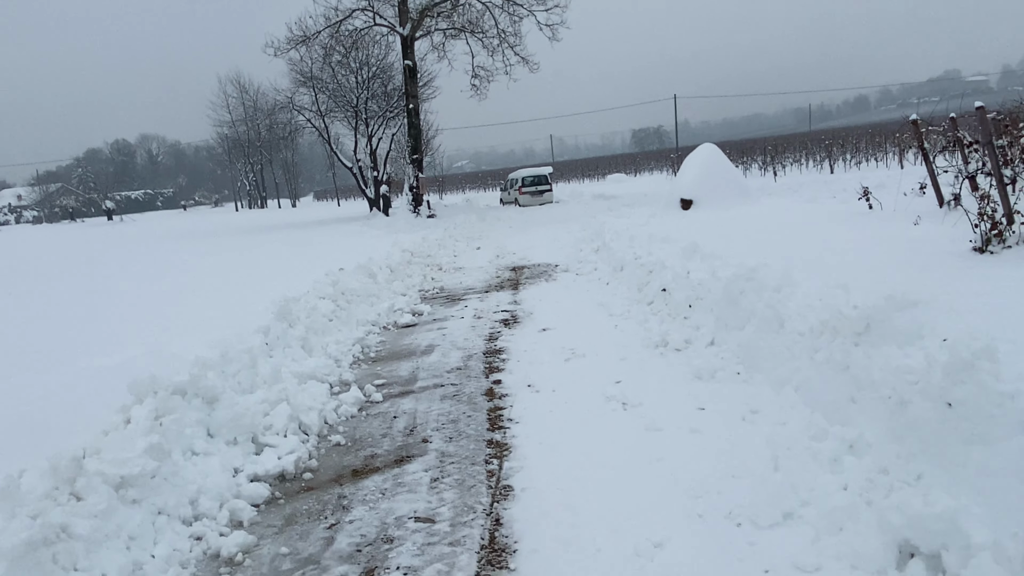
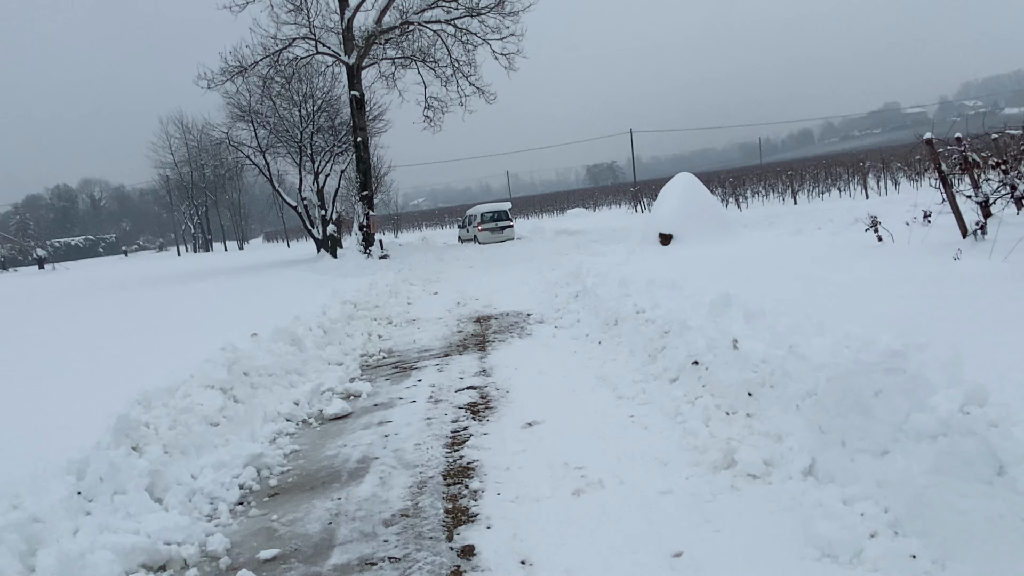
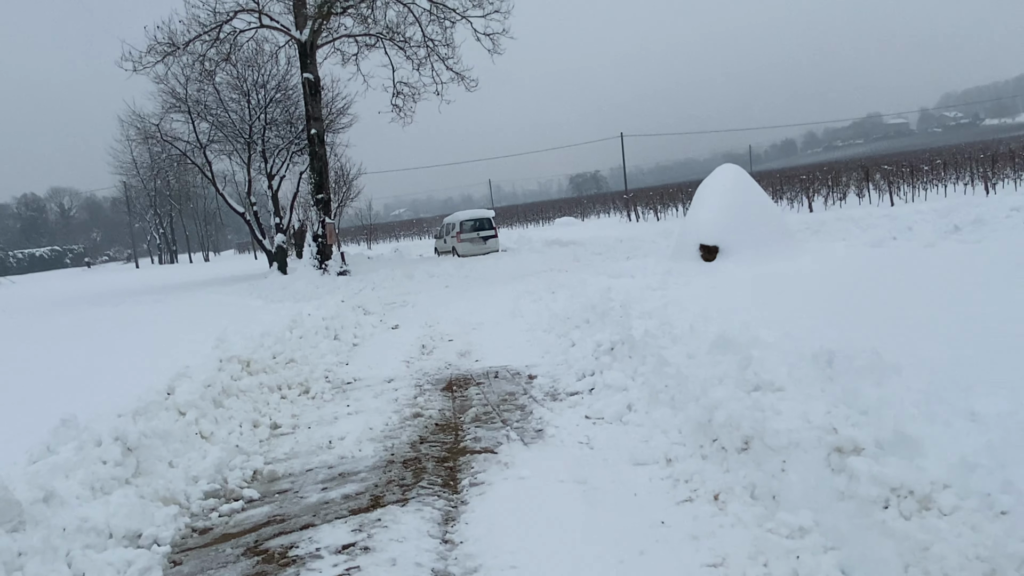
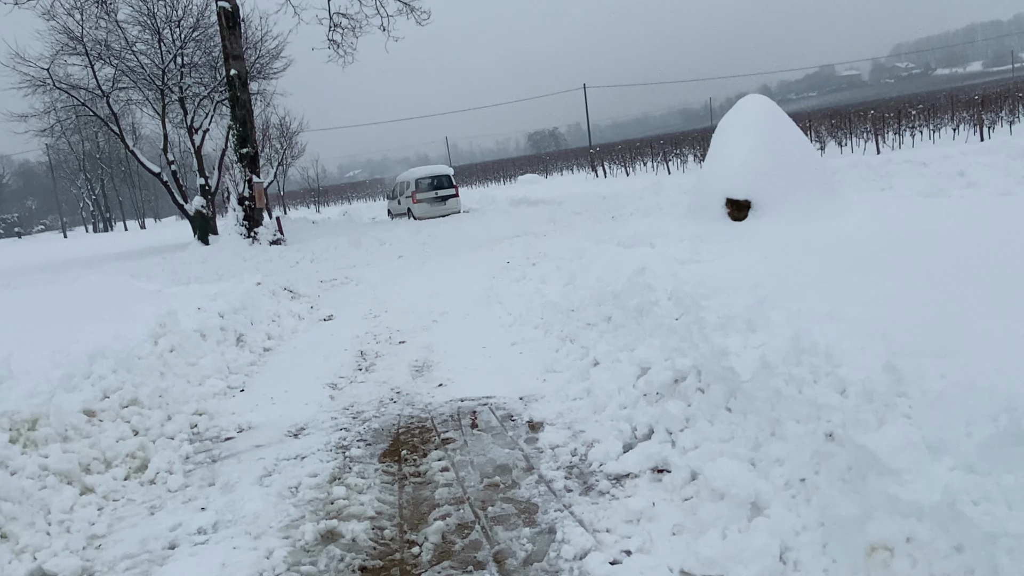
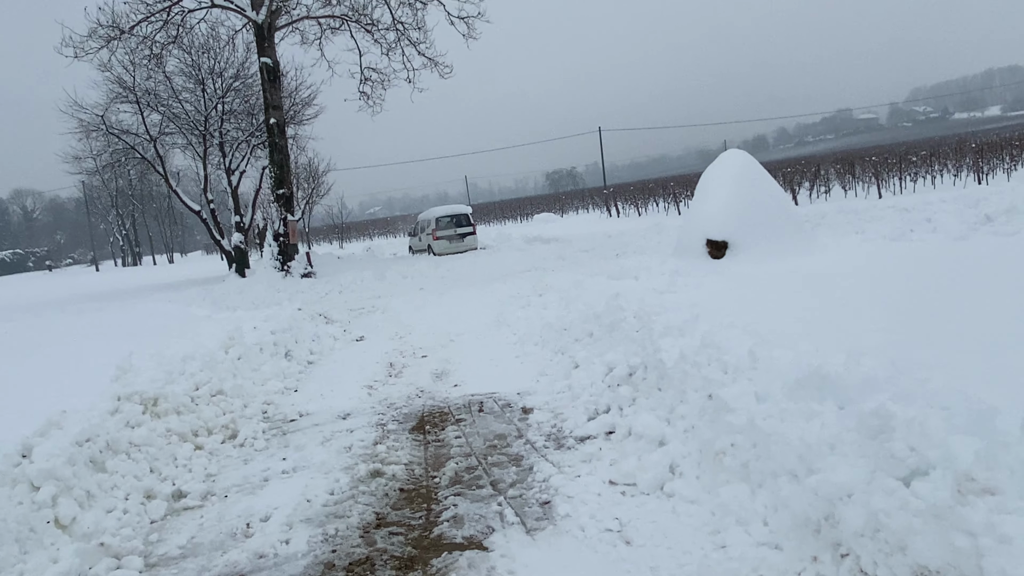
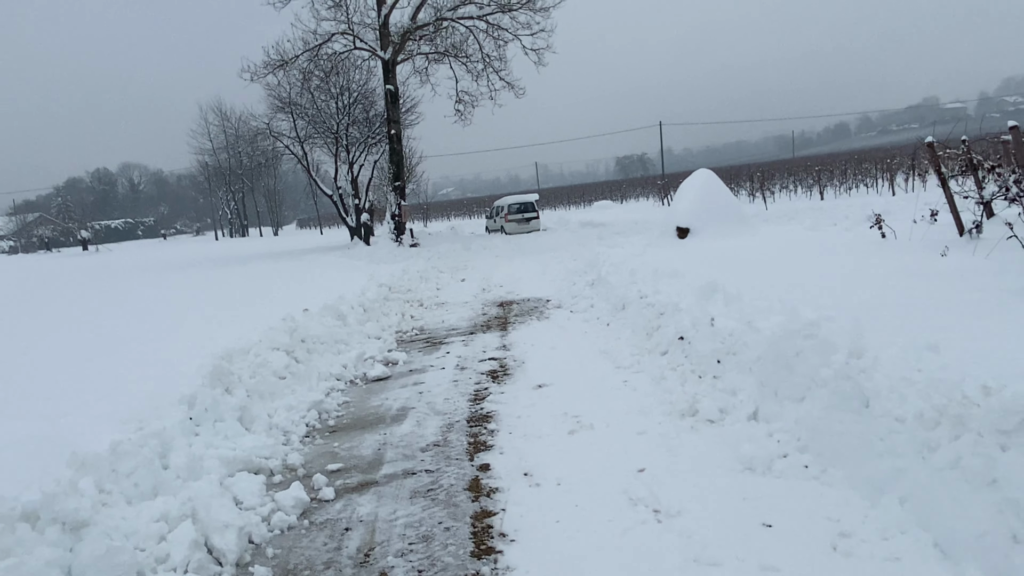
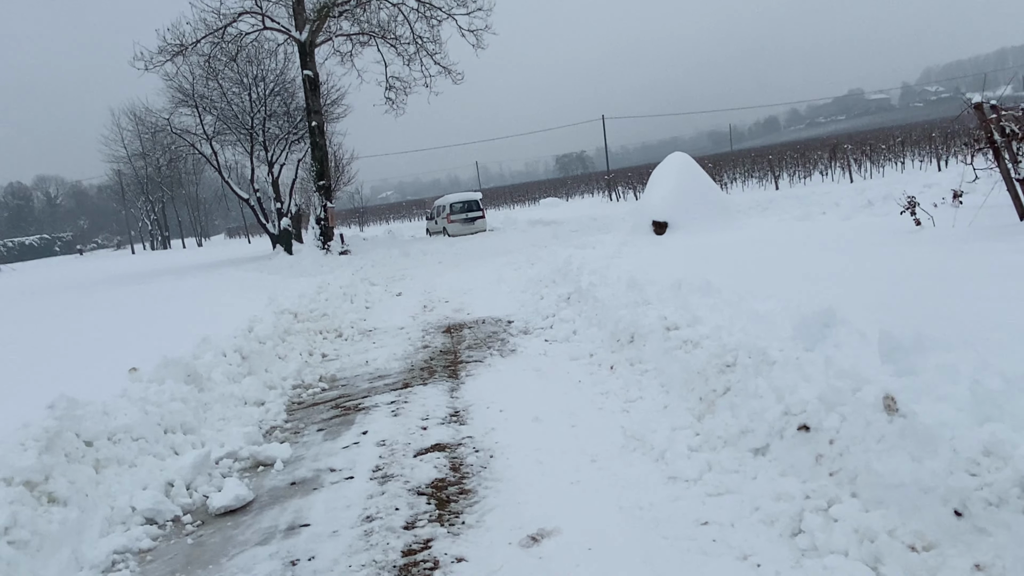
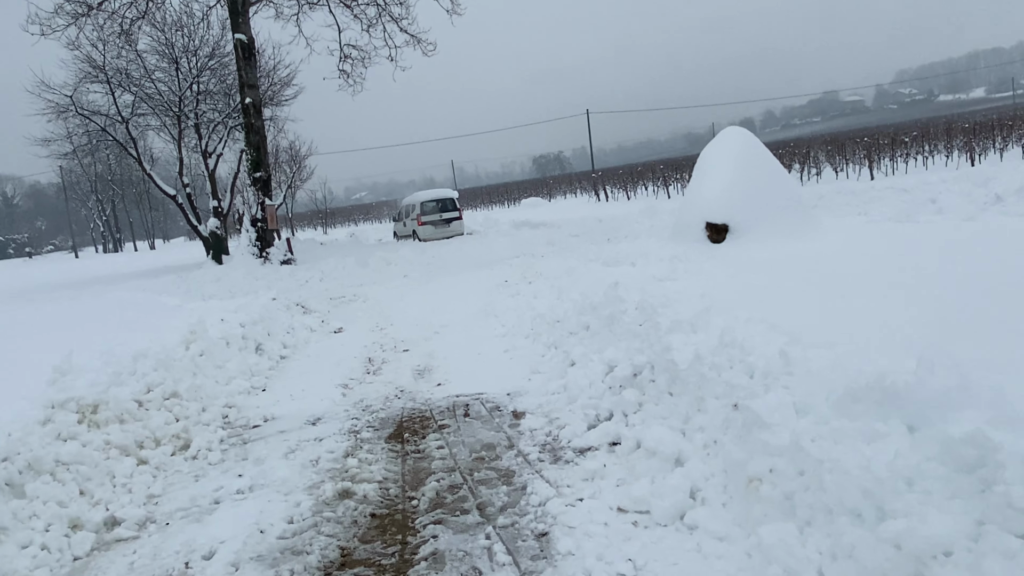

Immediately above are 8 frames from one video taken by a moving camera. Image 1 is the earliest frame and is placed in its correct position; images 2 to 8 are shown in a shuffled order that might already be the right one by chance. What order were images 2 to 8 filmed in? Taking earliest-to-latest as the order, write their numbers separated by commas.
6, 2, 7, 3, 5, 8, 4
